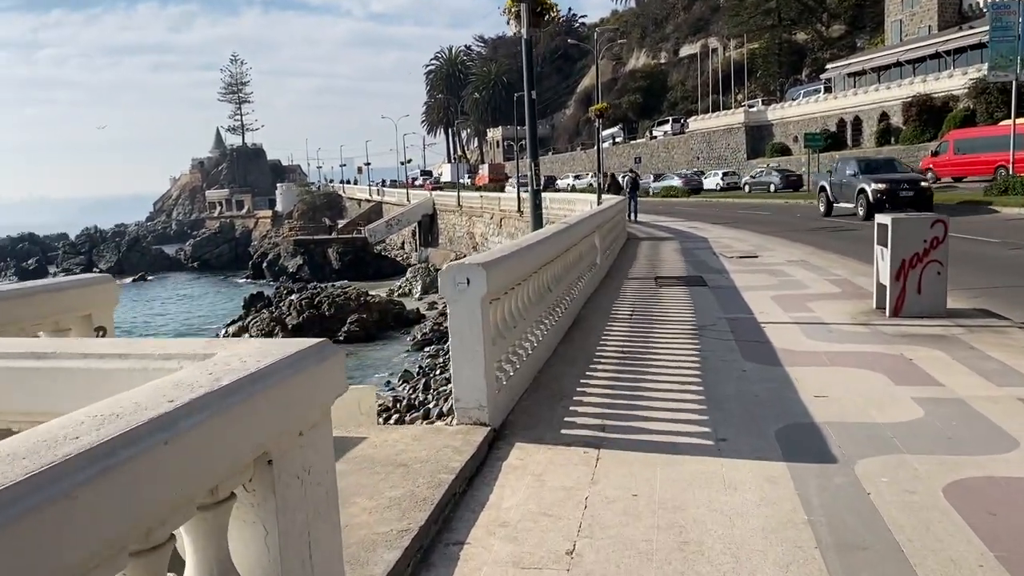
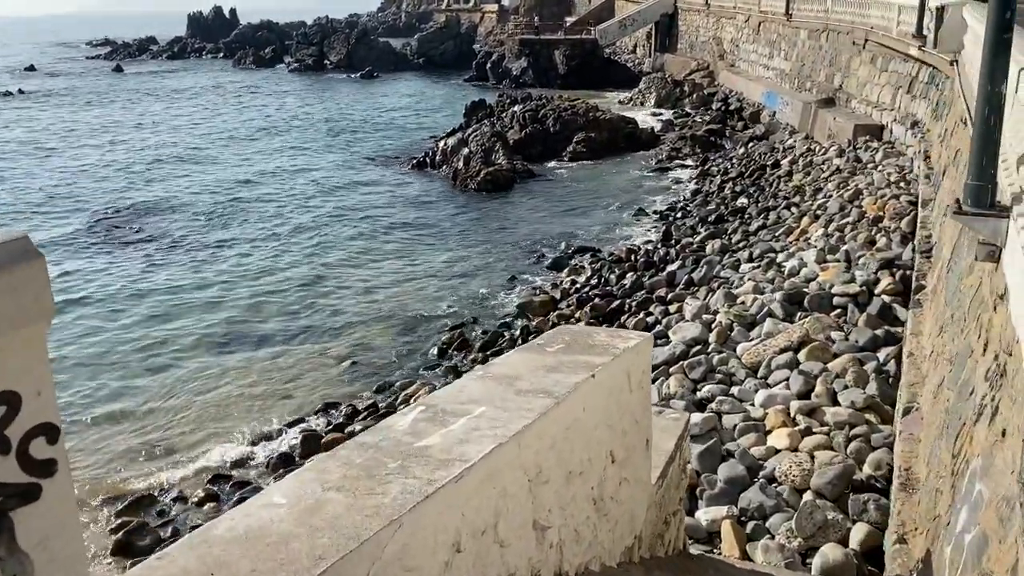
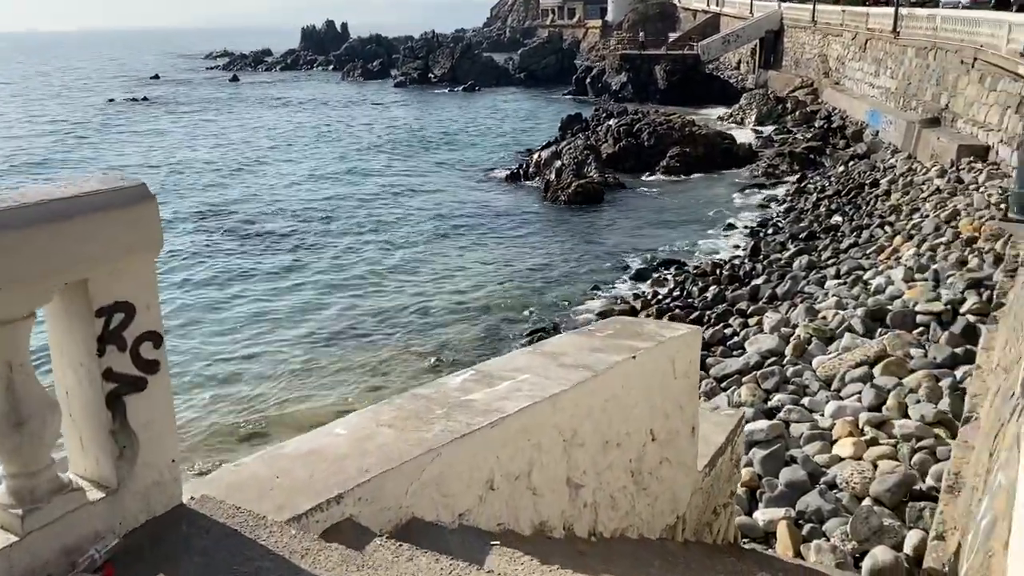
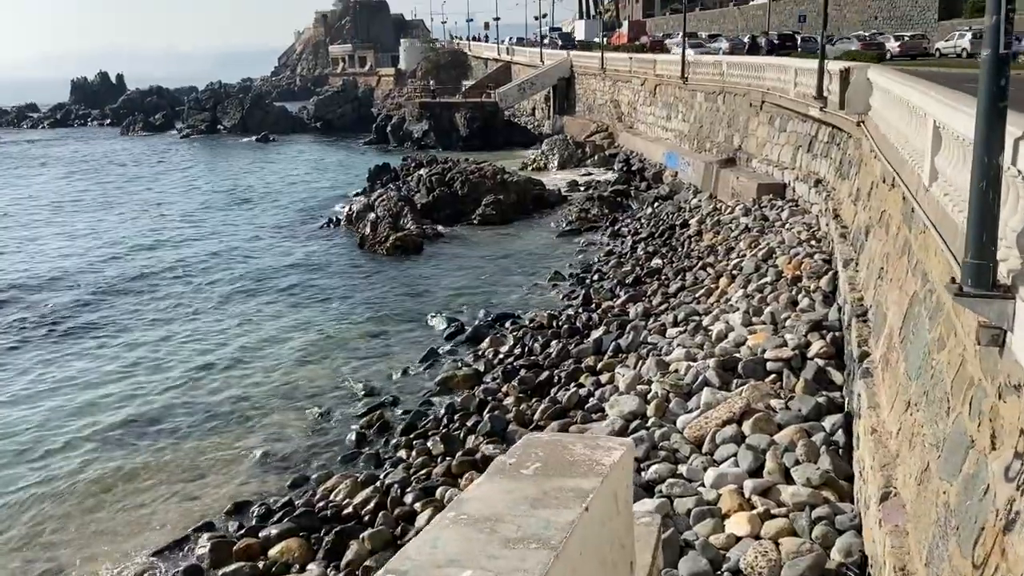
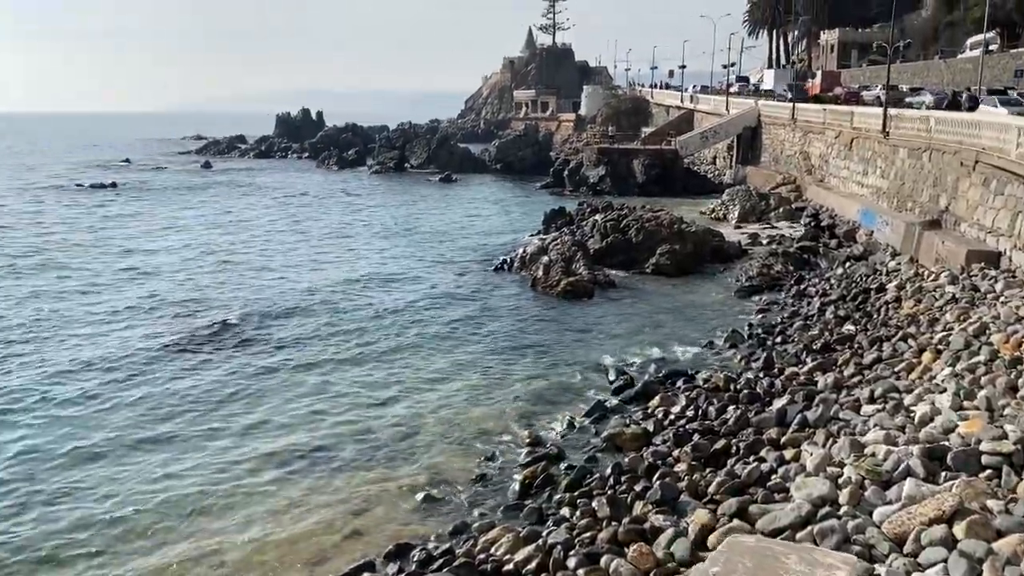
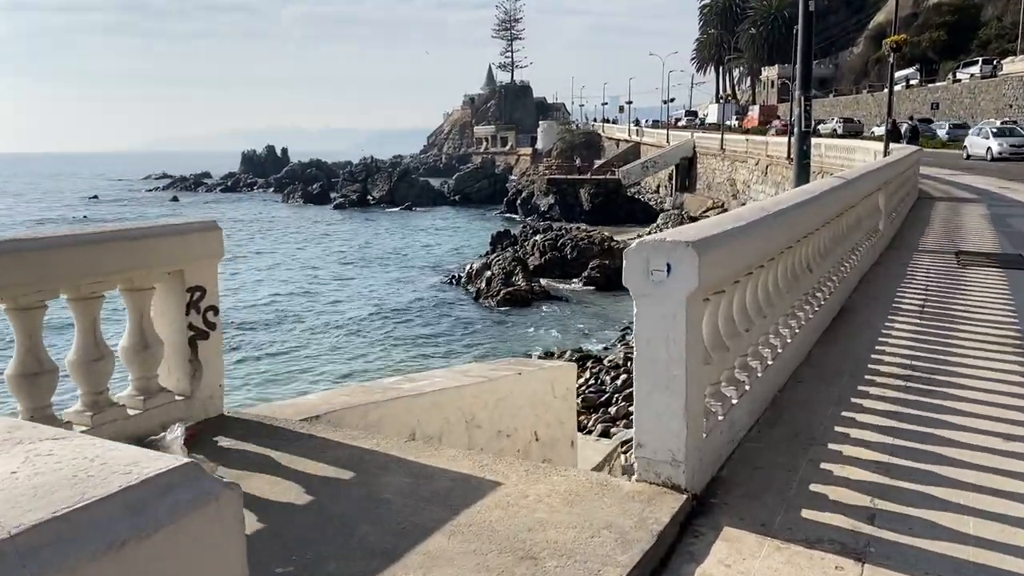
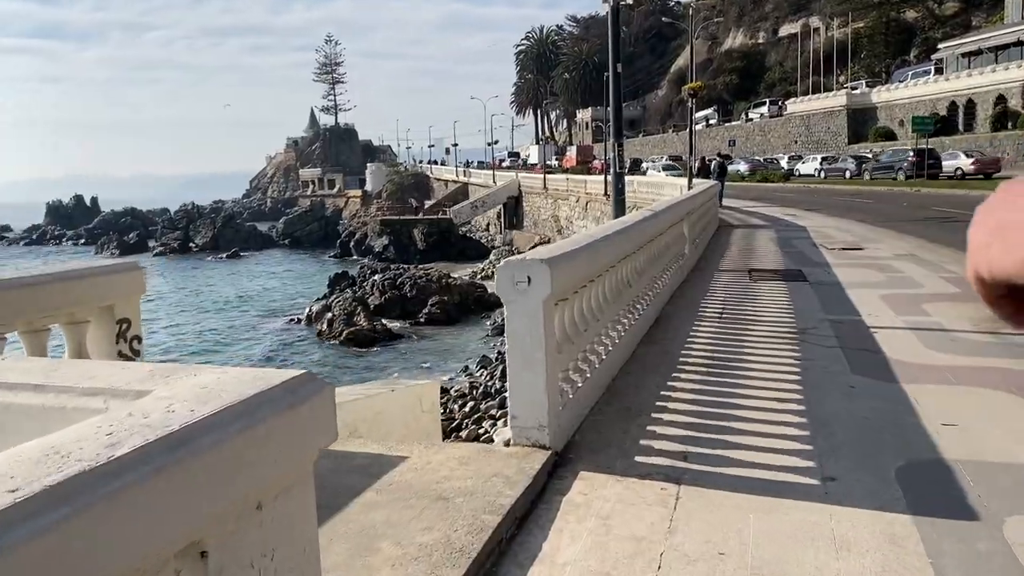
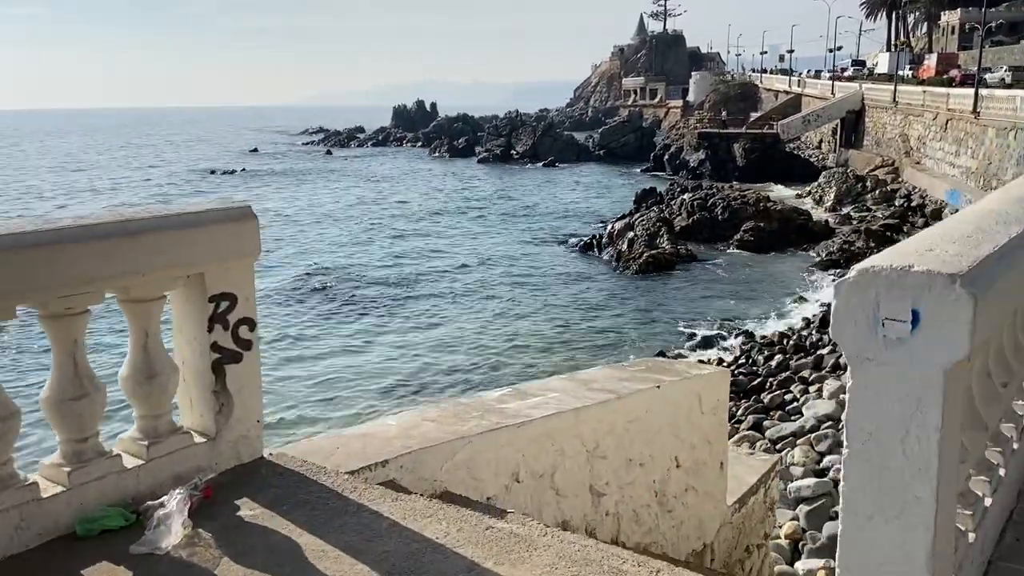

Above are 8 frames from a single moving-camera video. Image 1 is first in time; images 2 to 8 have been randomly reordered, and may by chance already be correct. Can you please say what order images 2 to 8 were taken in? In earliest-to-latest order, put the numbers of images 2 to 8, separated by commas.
7, 6, 8, 3, 2, 4, 5
